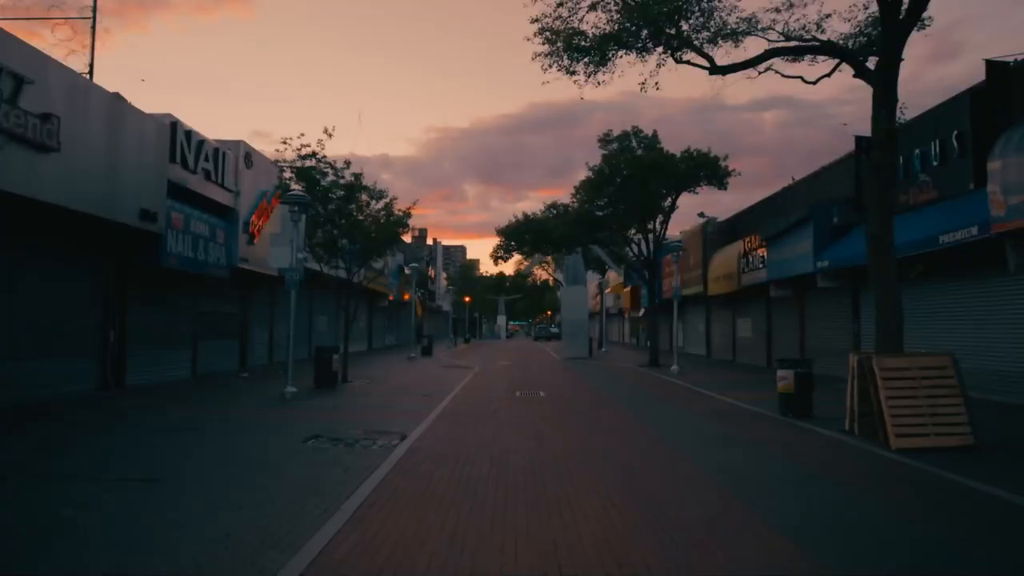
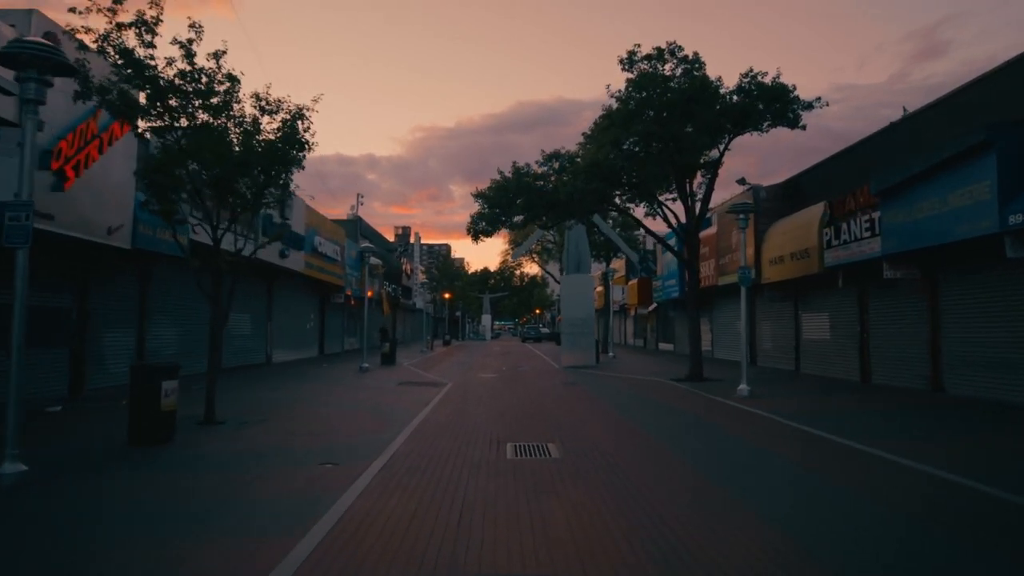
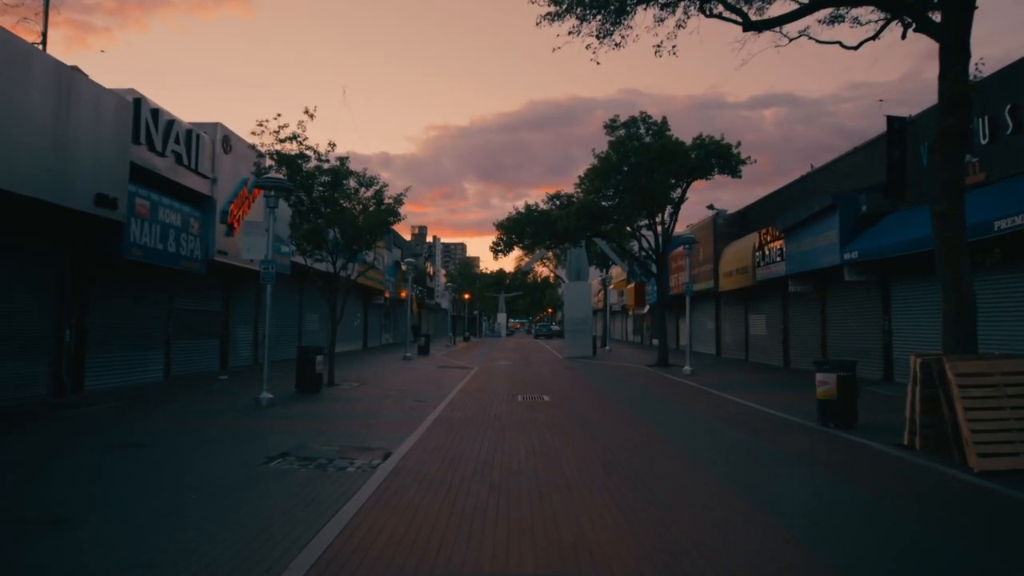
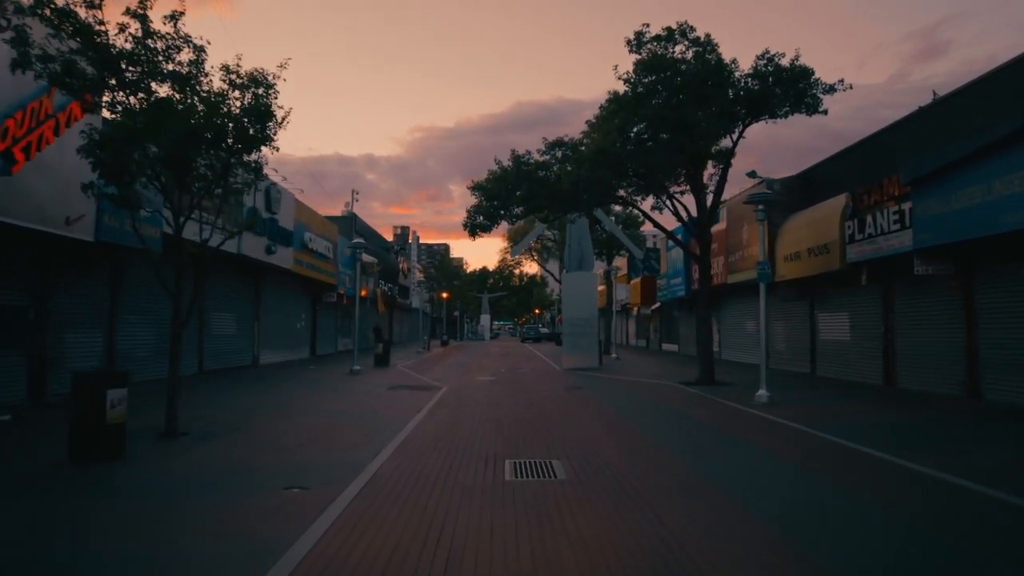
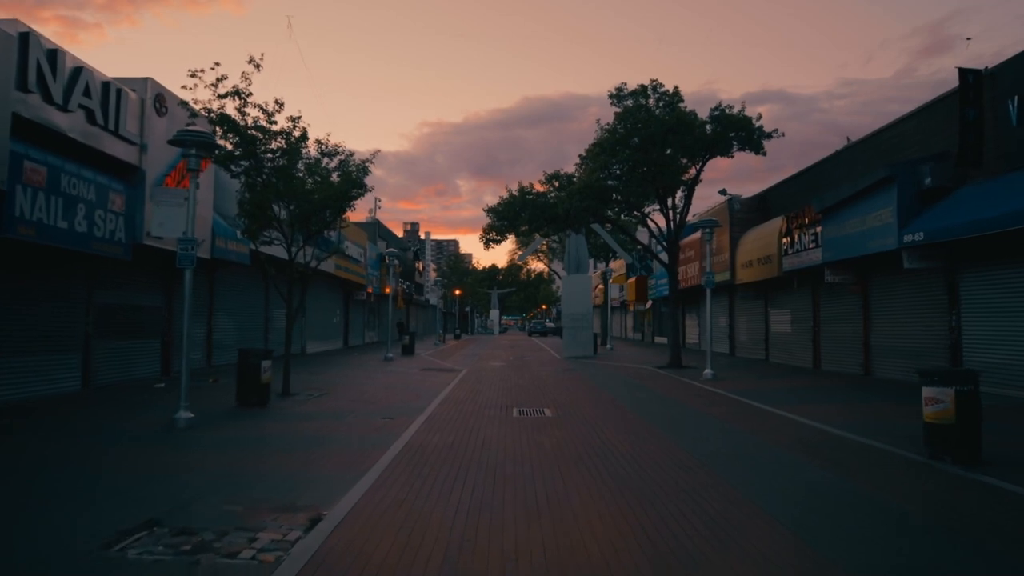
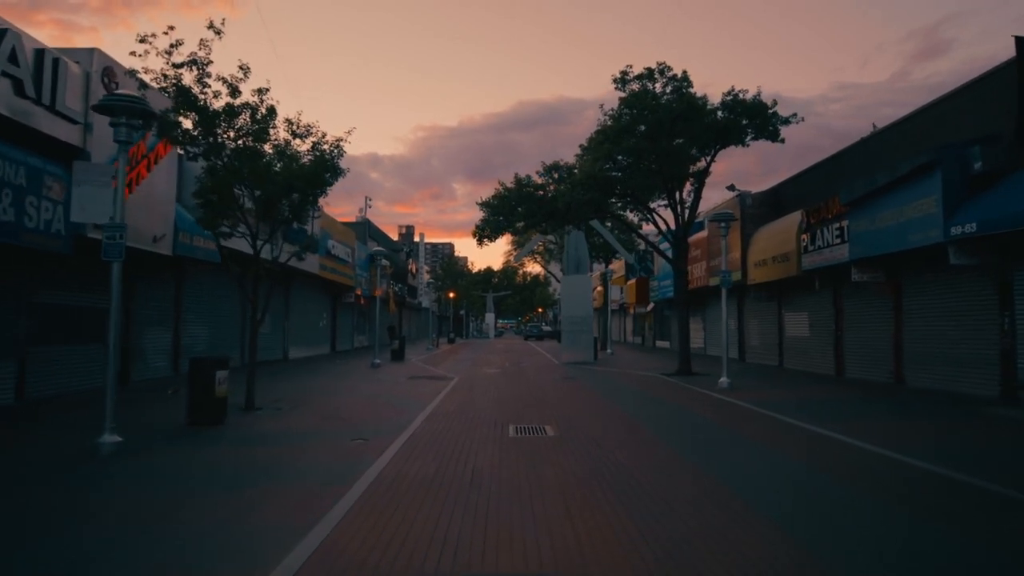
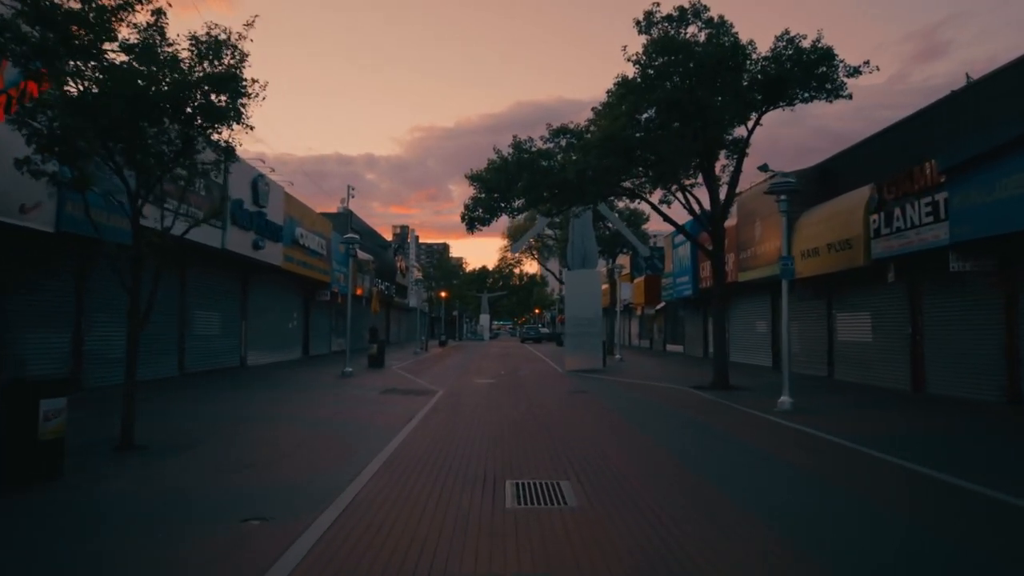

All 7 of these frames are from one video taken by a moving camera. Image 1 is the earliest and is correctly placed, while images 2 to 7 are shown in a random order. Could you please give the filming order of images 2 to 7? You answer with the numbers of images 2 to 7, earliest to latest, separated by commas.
3, 5, 6, 2, 4, 7
